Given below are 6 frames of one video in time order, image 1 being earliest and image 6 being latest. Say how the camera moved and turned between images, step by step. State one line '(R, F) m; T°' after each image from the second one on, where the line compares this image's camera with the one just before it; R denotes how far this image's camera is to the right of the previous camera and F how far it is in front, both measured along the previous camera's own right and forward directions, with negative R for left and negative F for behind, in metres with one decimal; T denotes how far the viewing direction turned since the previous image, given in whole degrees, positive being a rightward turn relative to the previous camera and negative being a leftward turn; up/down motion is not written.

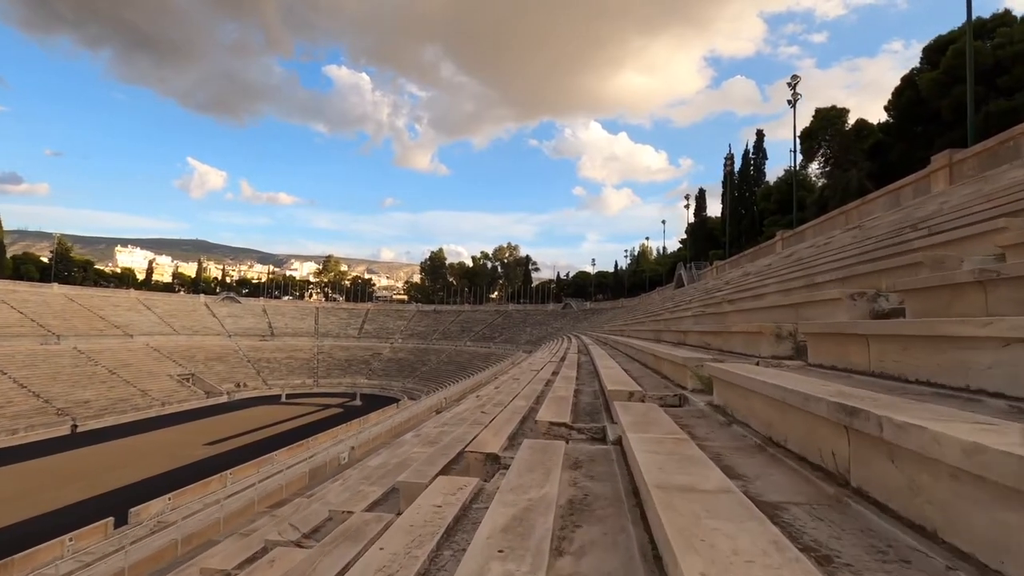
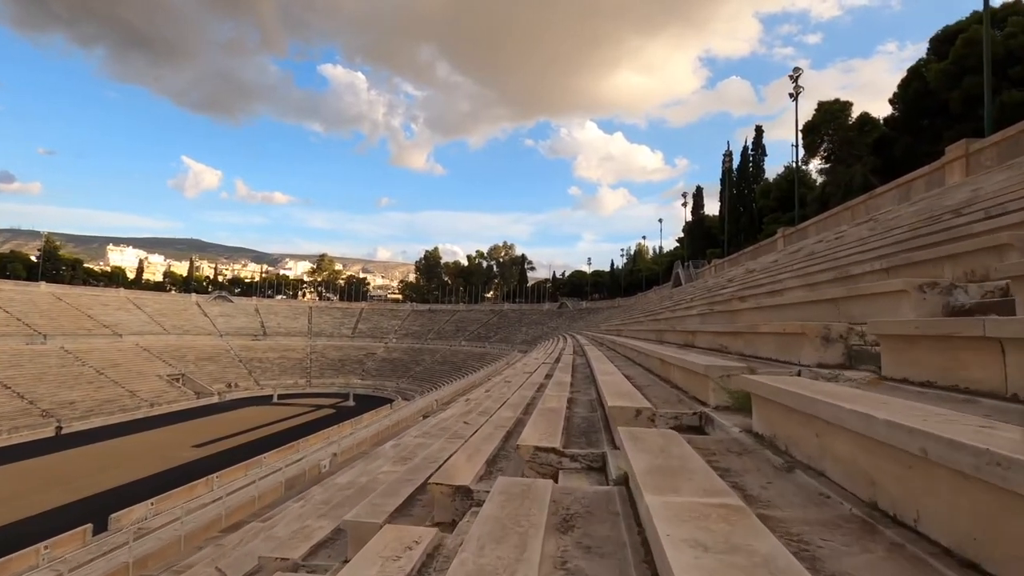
(+0.1, +0.4) m; 0°
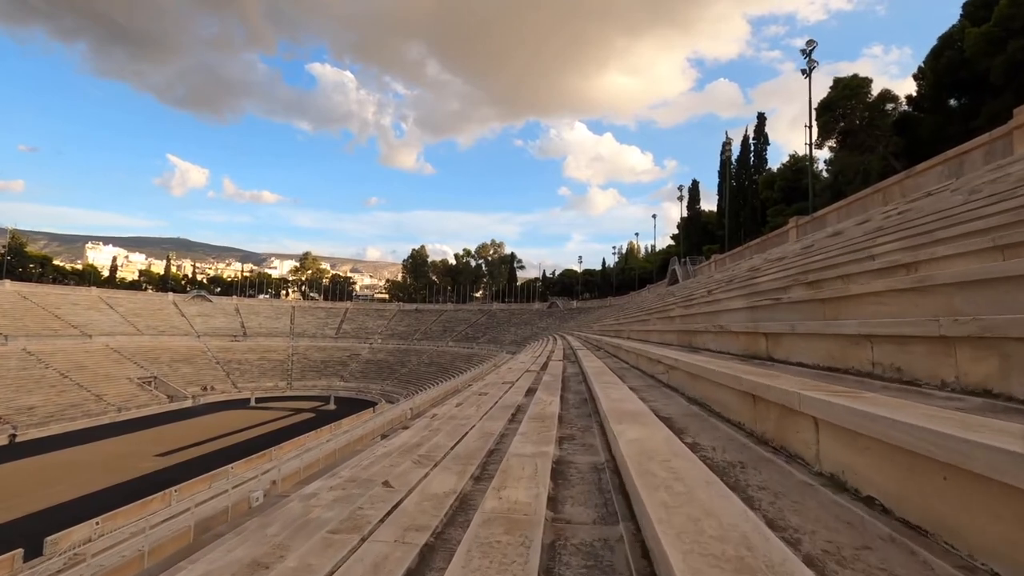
(+0.2, +1.4) m; +1°
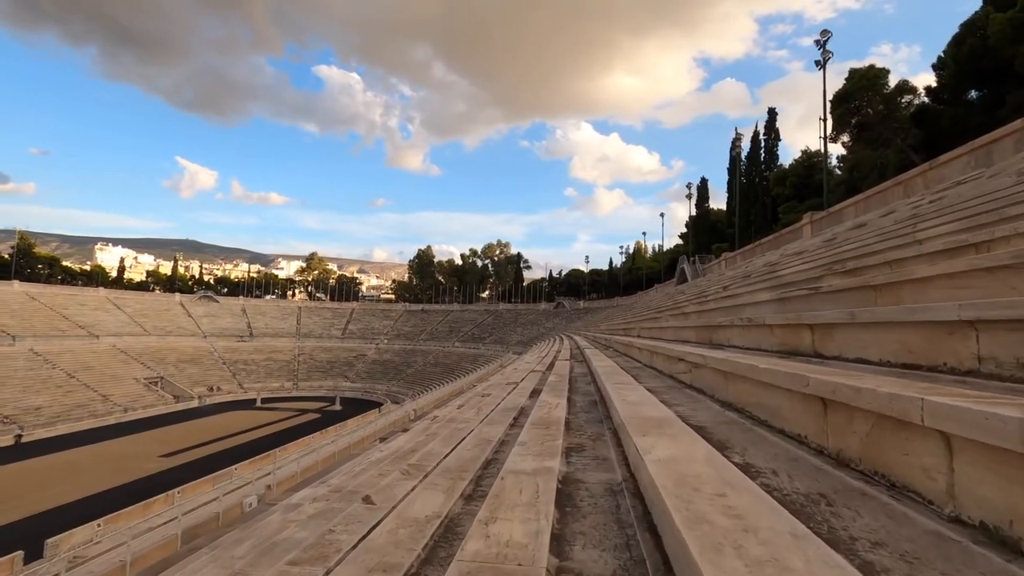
(0.0, +0.3) m; -1°
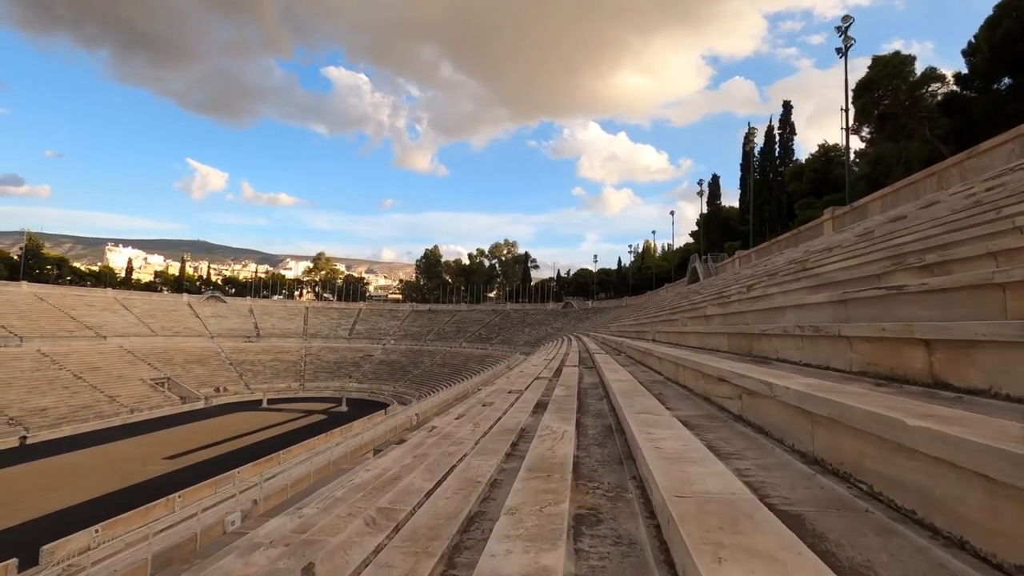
(+0.1, +0.5) m; -1°
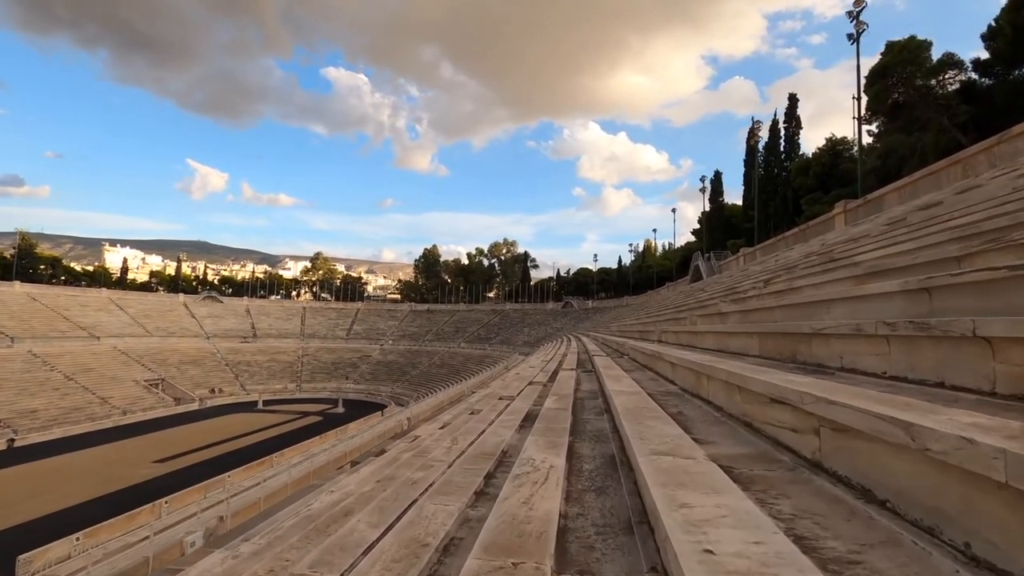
(+0.1, +0.5) m; 0°
